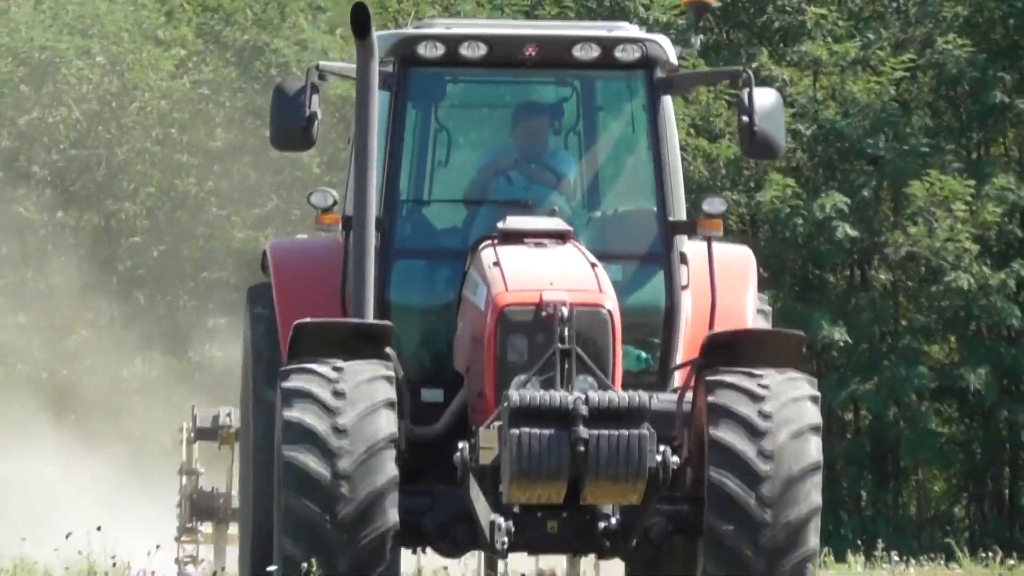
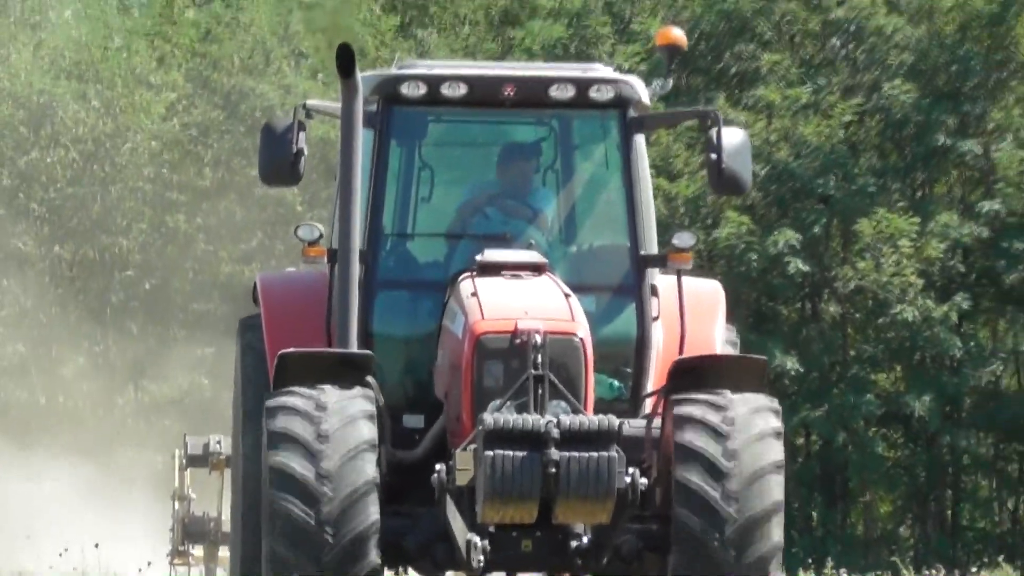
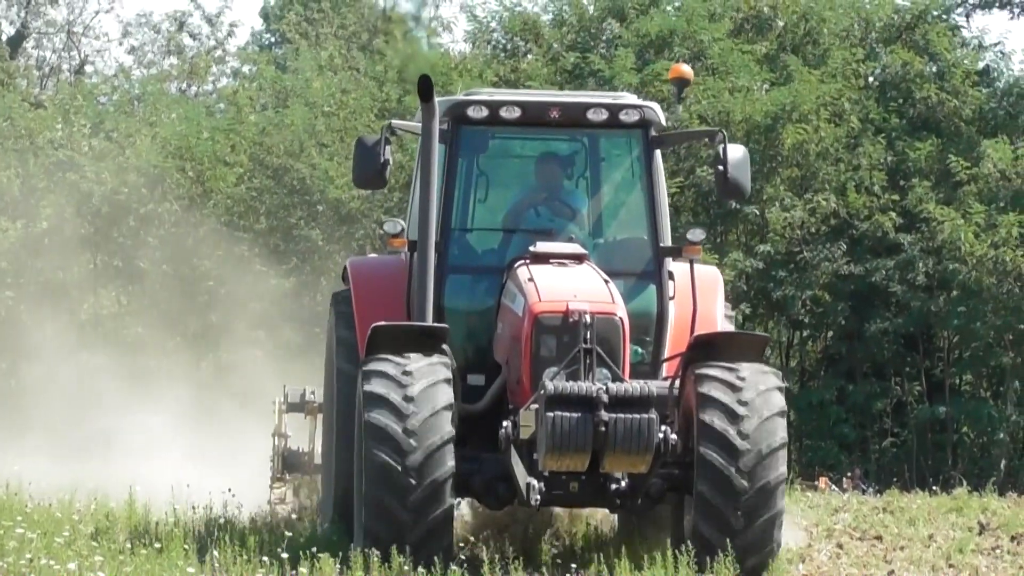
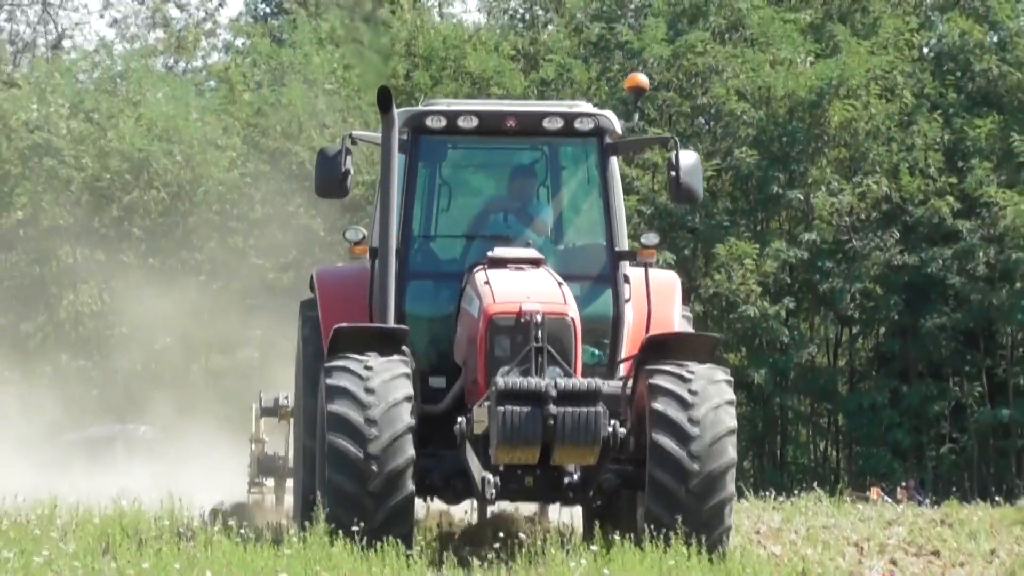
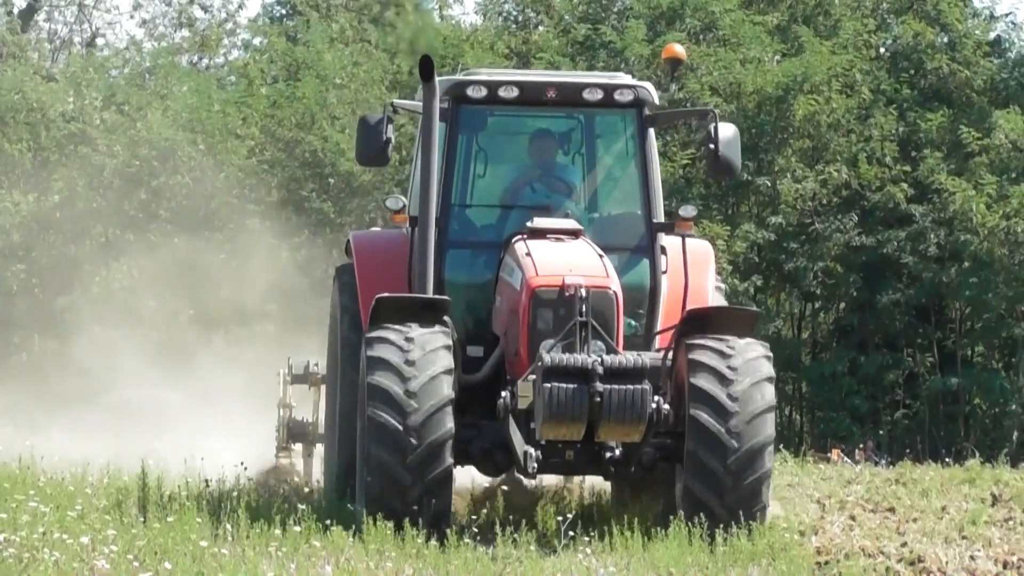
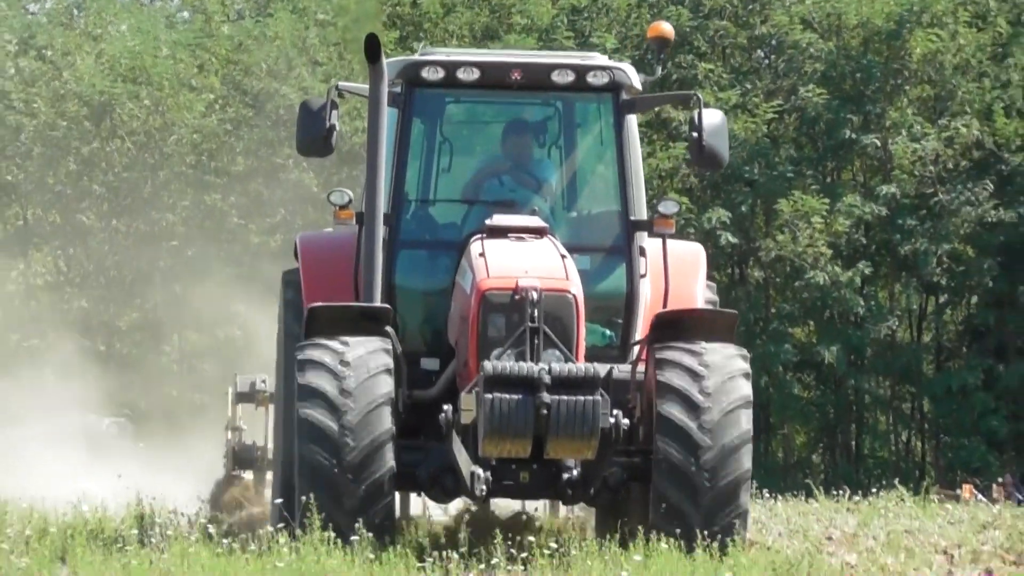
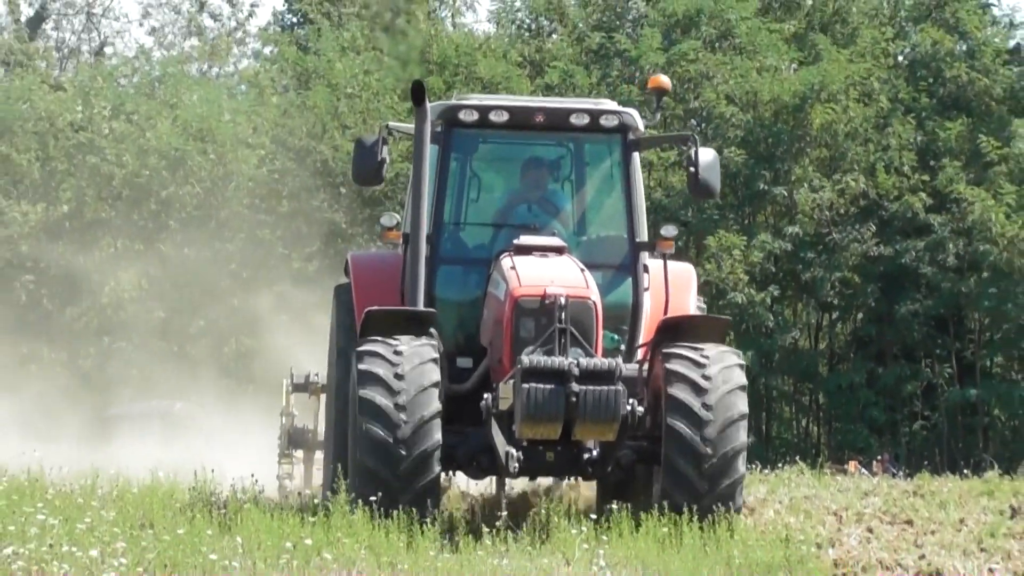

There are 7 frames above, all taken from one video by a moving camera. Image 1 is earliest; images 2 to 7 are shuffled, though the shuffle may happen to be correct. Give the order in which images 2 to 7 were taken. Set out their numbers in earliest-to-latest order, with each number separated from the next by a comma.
2, 6, 4, 7, 5, 3
